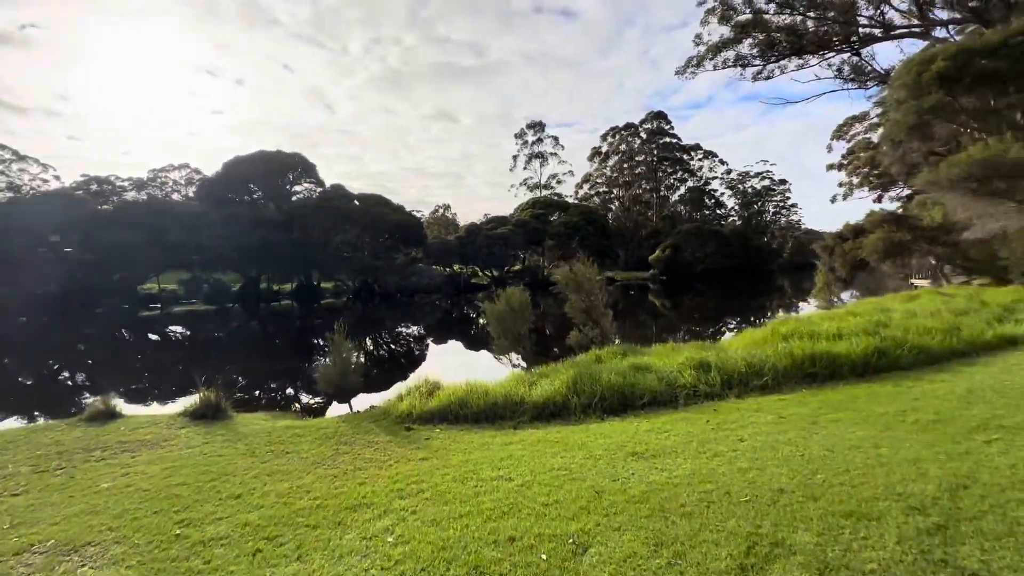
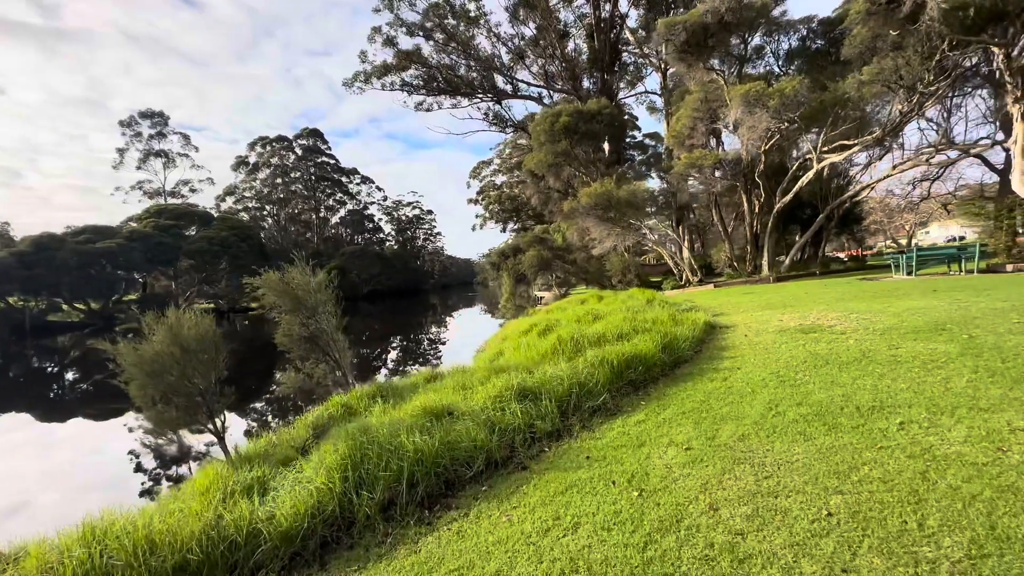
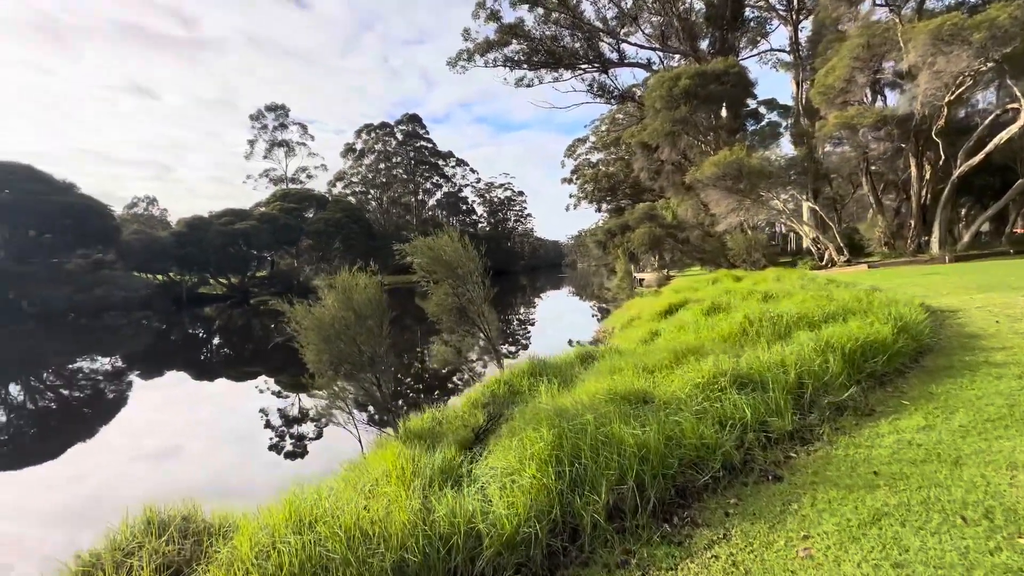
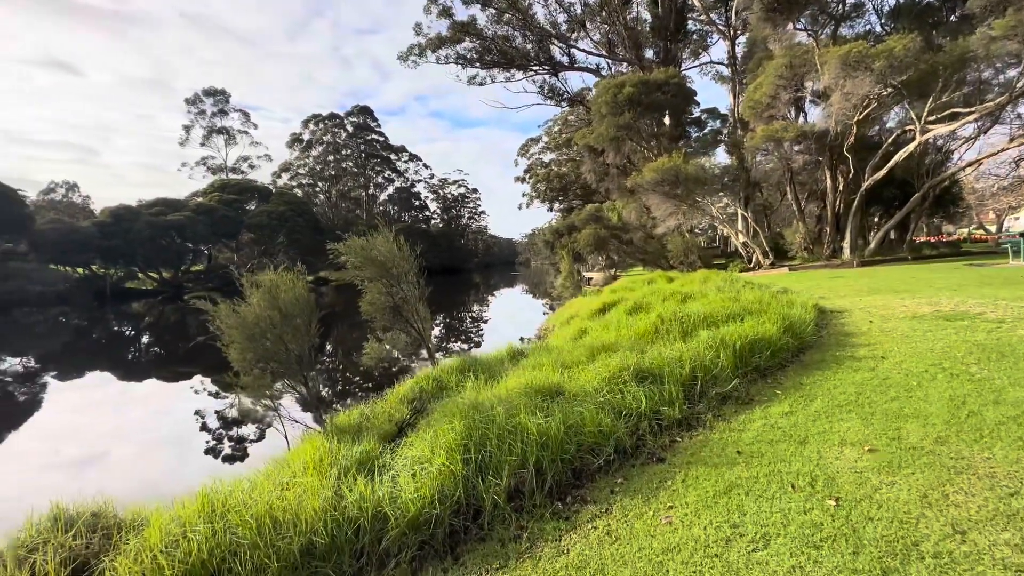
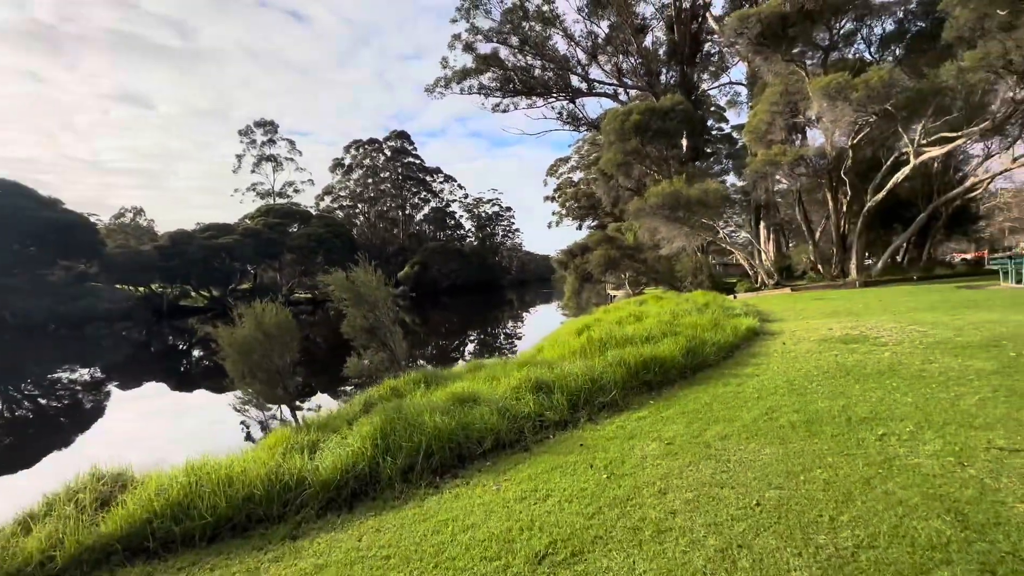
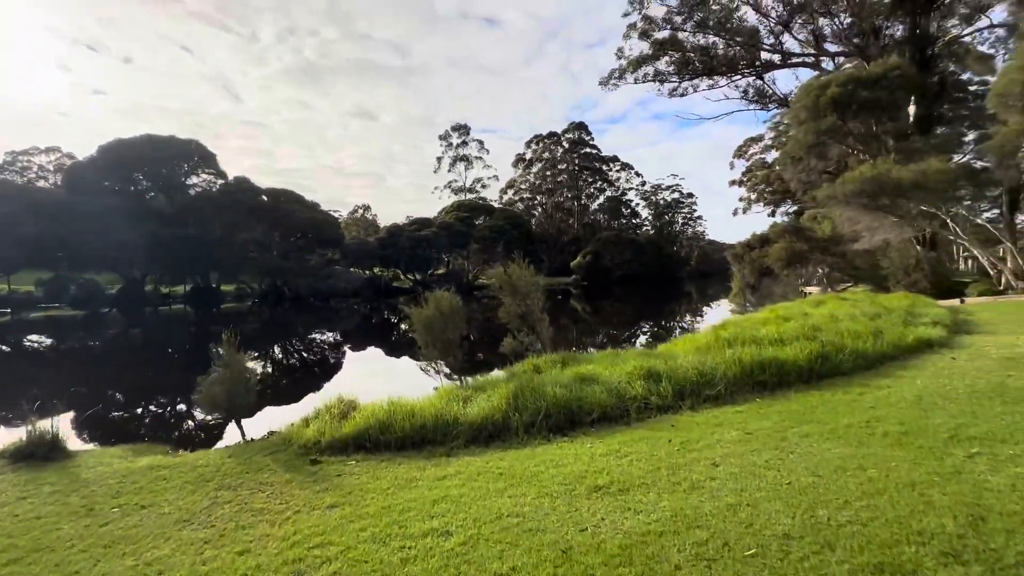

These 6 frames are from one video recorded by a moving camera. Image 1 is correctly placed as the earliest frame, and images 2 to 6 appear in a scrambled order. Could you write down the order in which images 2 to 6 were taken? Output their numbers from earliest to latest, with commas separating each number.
6, 5, 2, 4, 3
